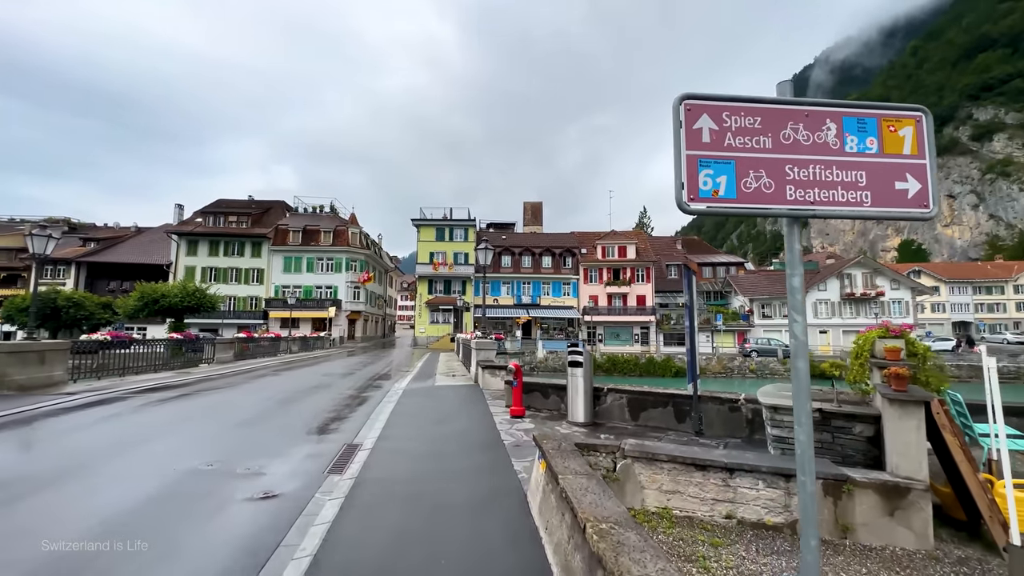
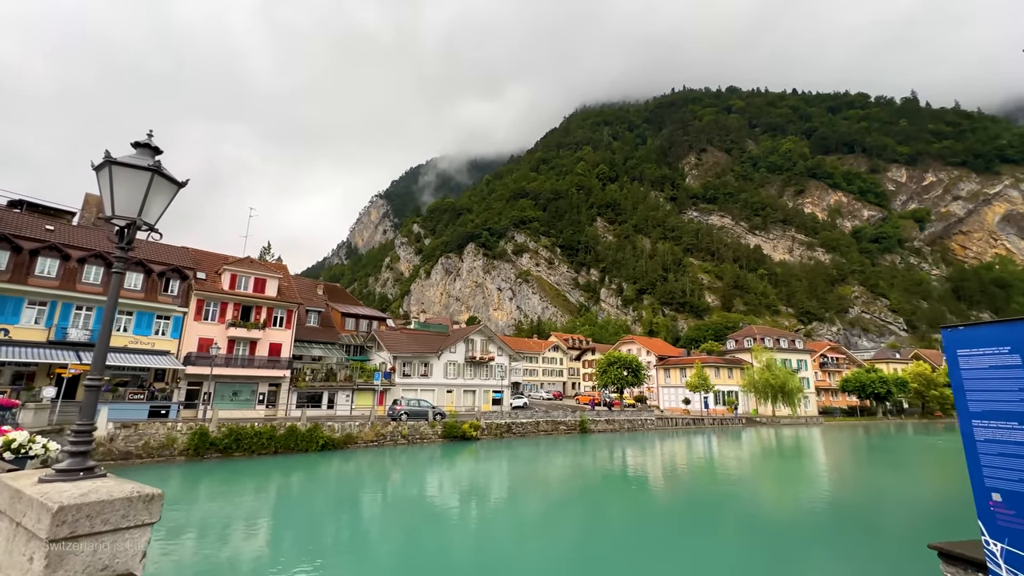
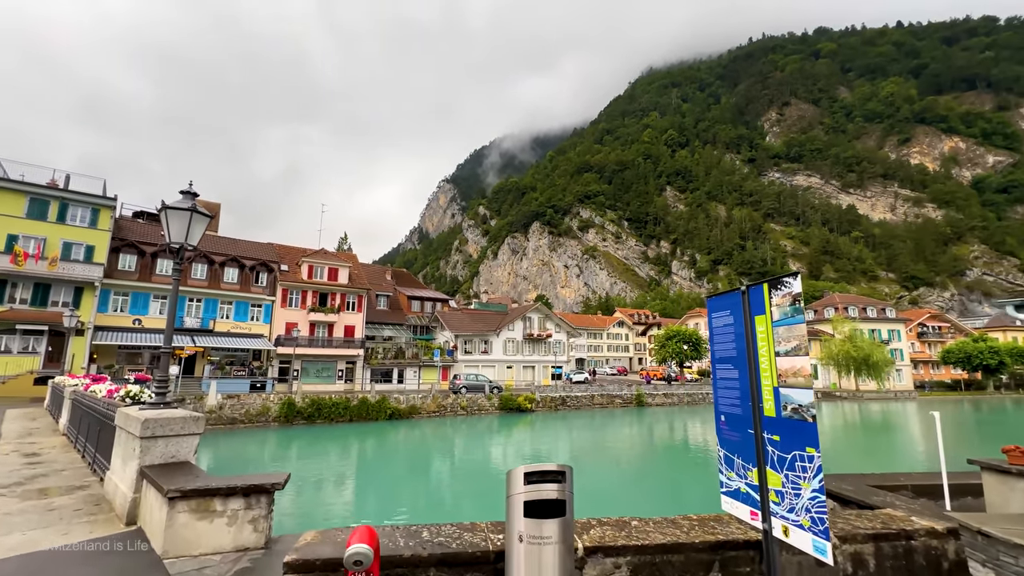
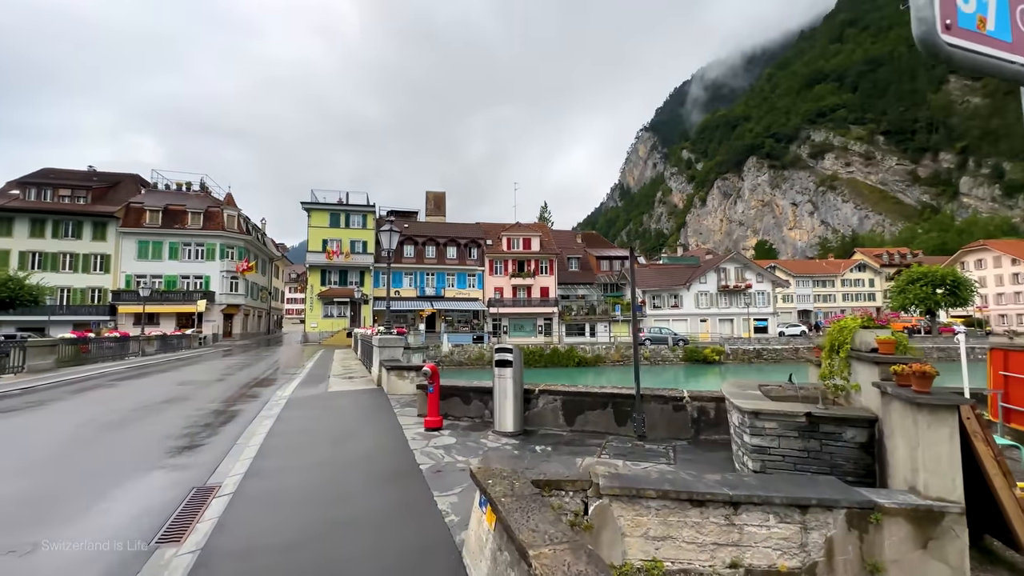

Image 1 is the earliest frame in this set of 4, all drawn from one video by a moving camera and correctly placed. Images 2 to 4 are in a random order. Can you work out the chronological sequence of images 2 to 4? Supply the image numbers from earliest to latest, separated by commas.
4, 3, 2
